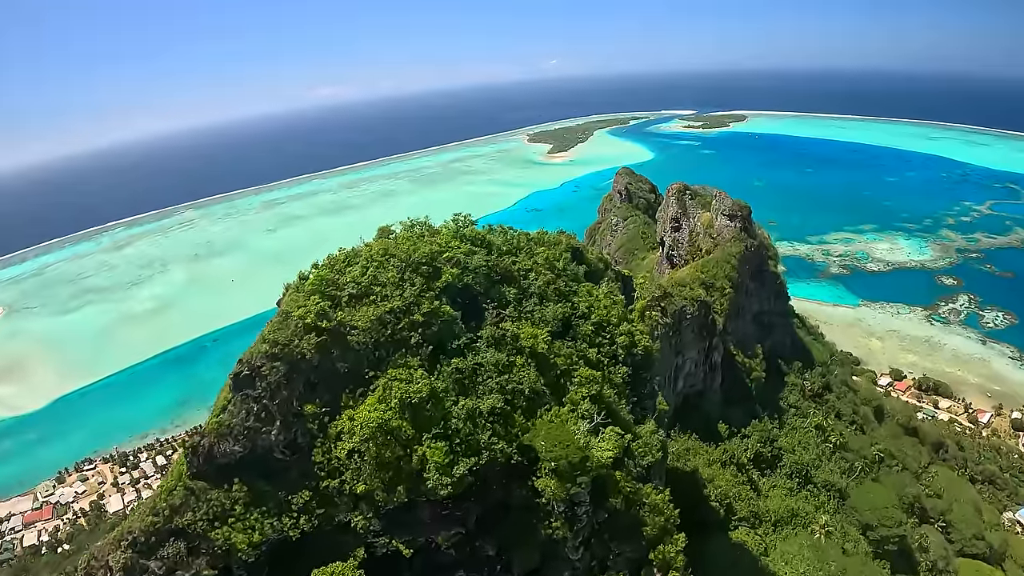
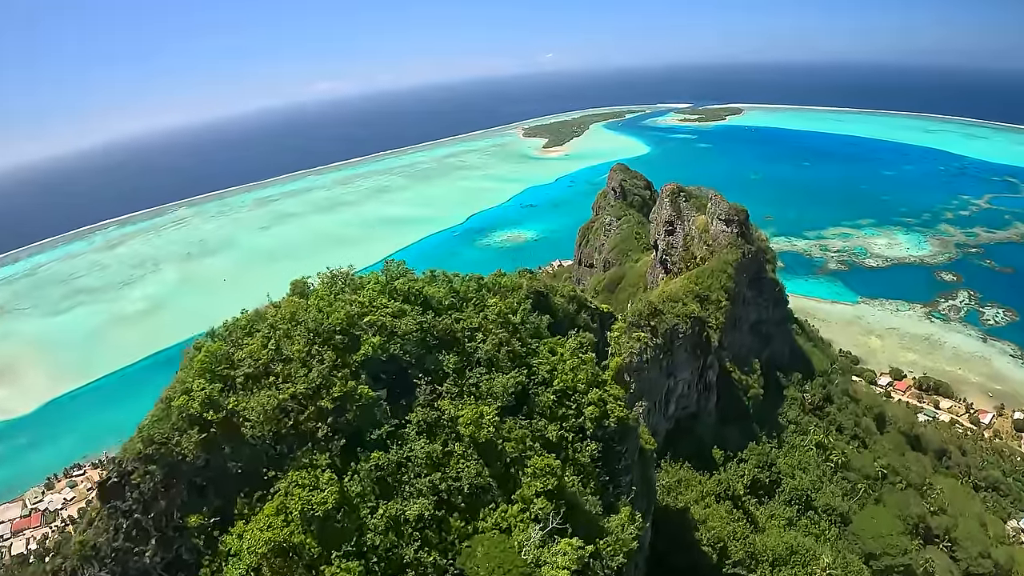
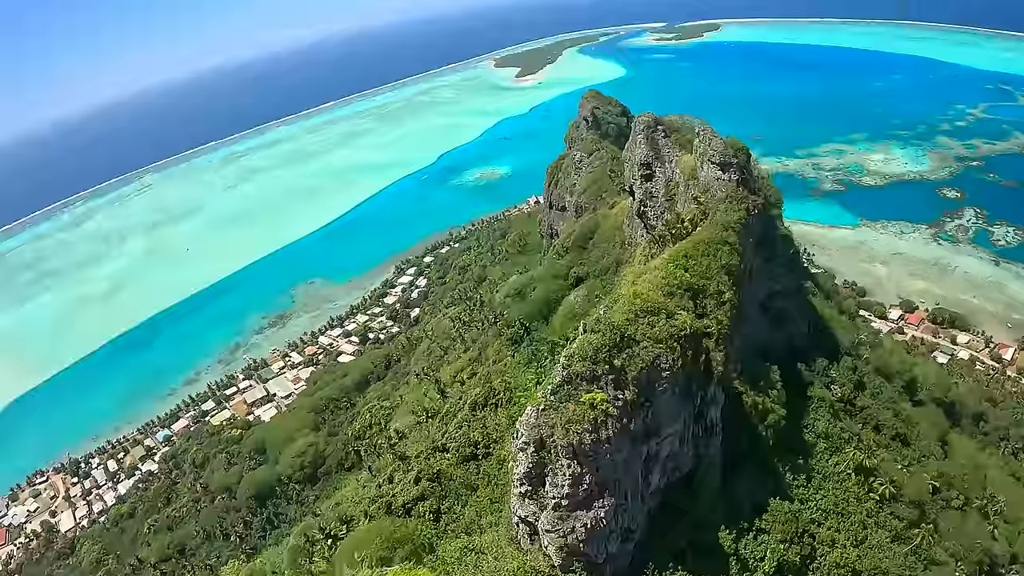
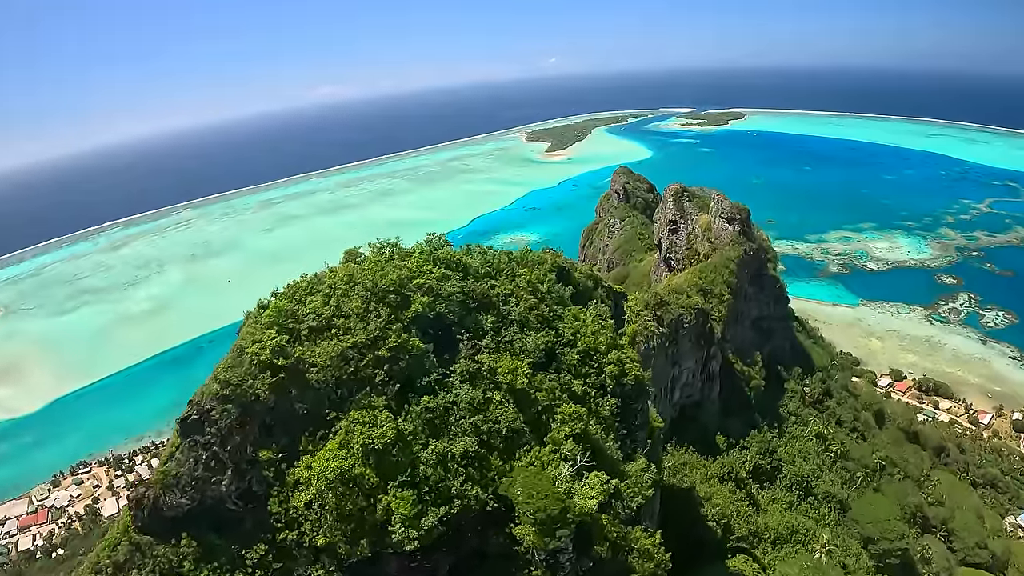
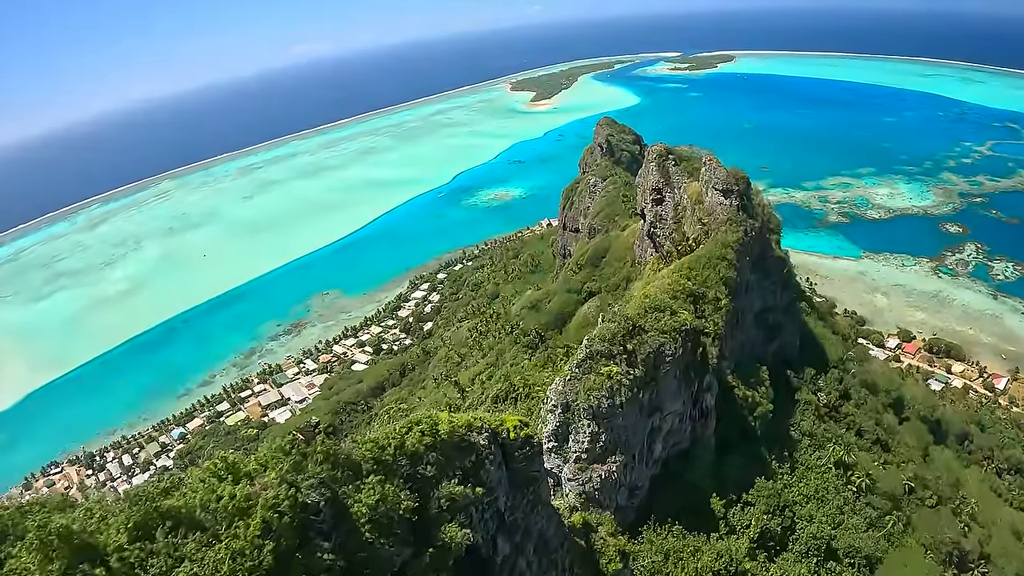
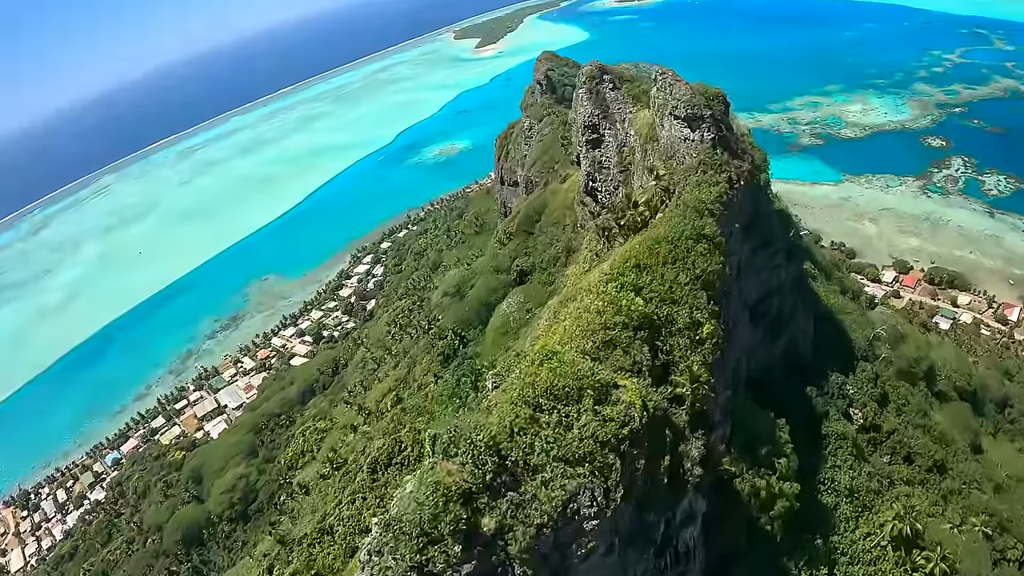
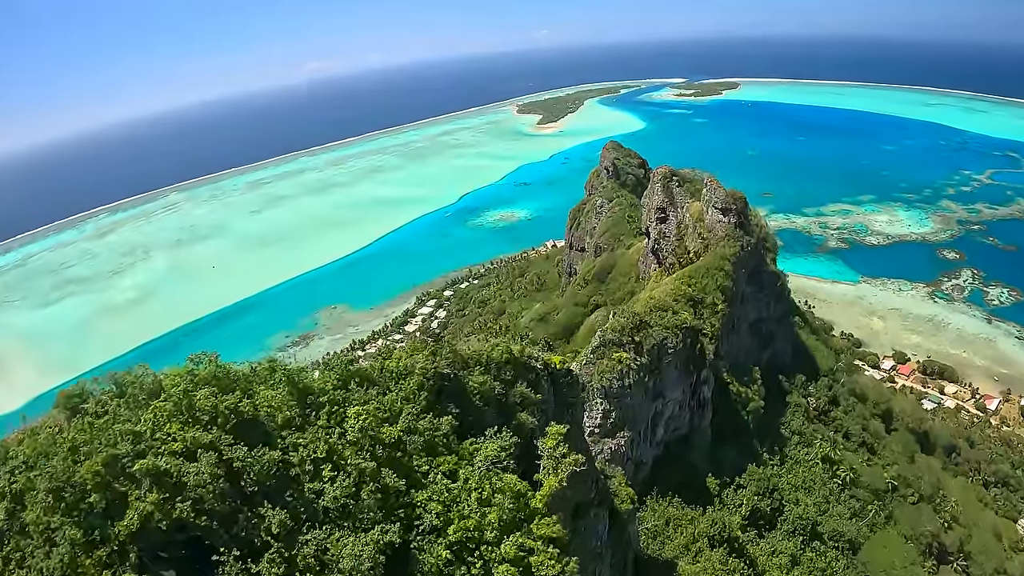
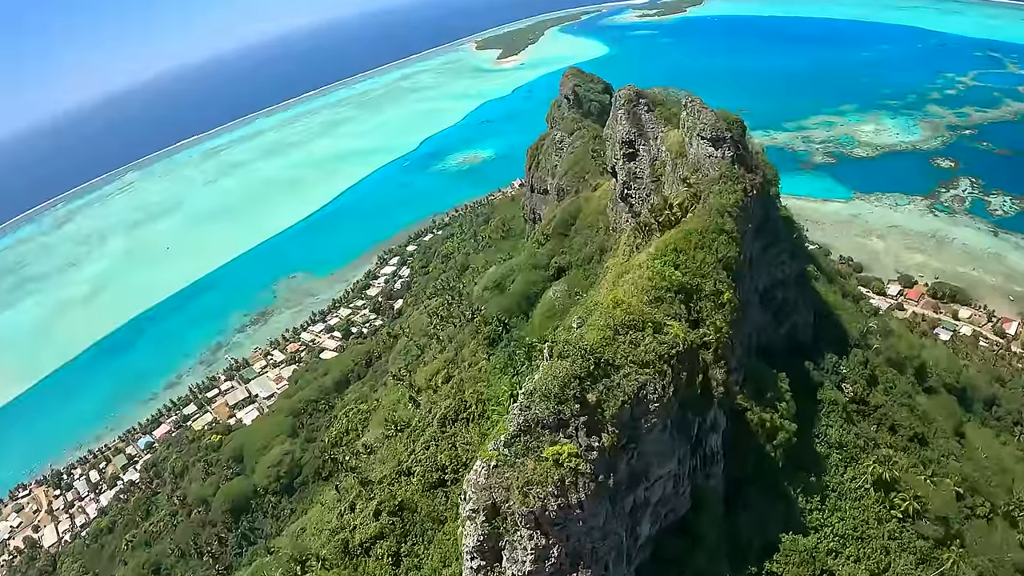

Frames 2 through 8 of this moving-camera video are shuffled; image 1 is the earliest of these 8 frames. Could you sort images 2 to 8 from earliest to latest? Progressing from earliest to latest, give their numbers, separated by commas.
4, 2, 7, 5, 3, 8, 6
